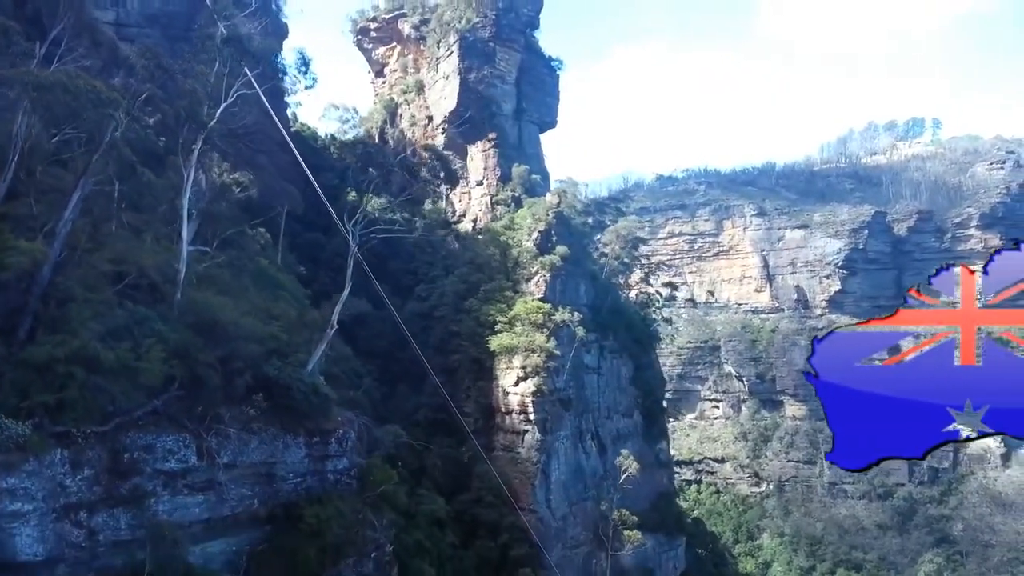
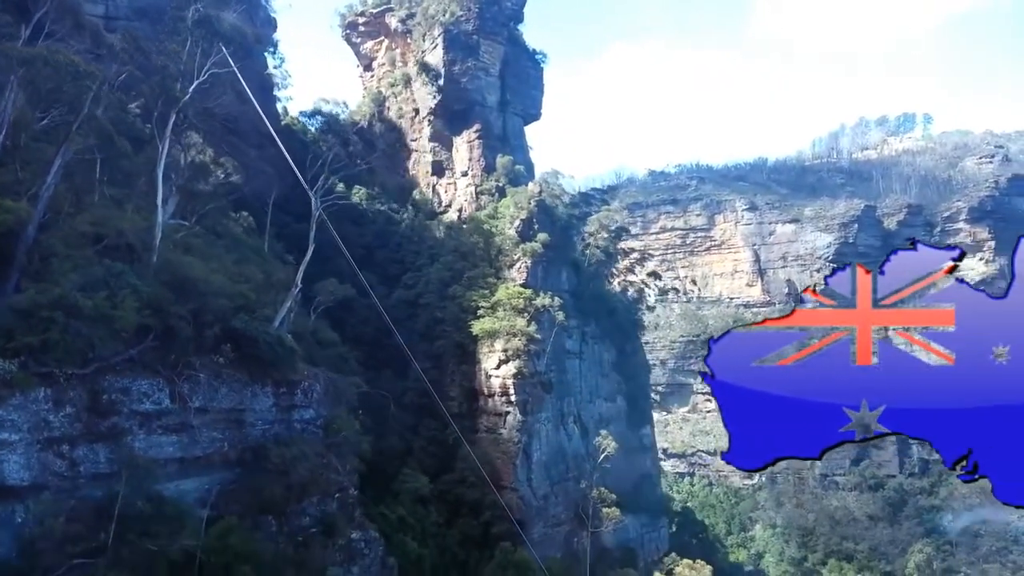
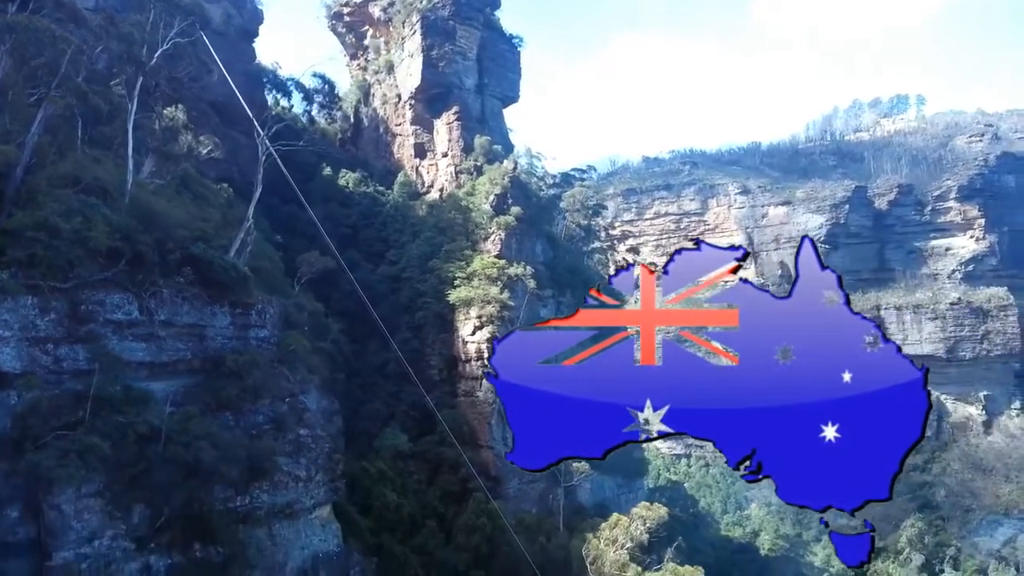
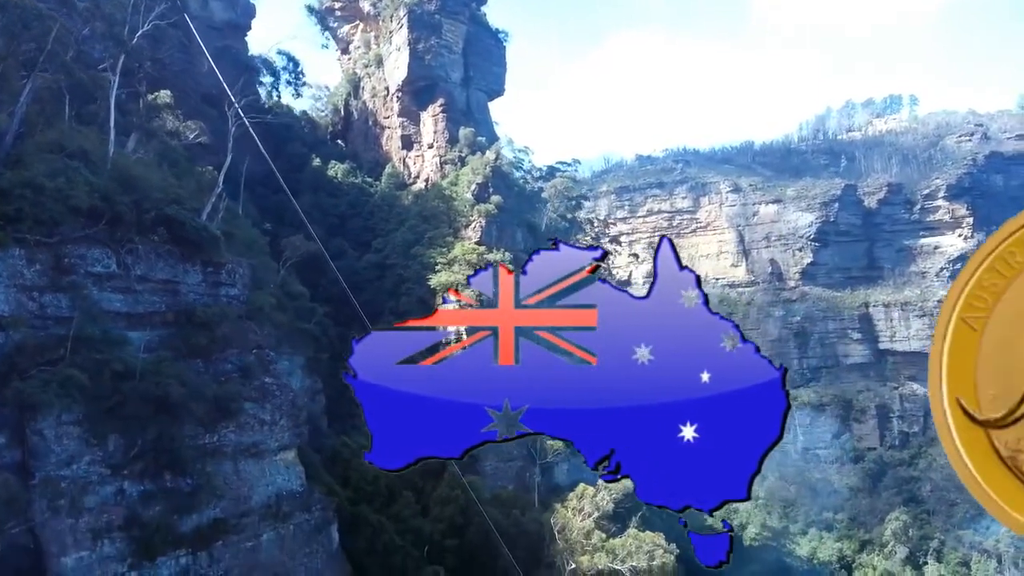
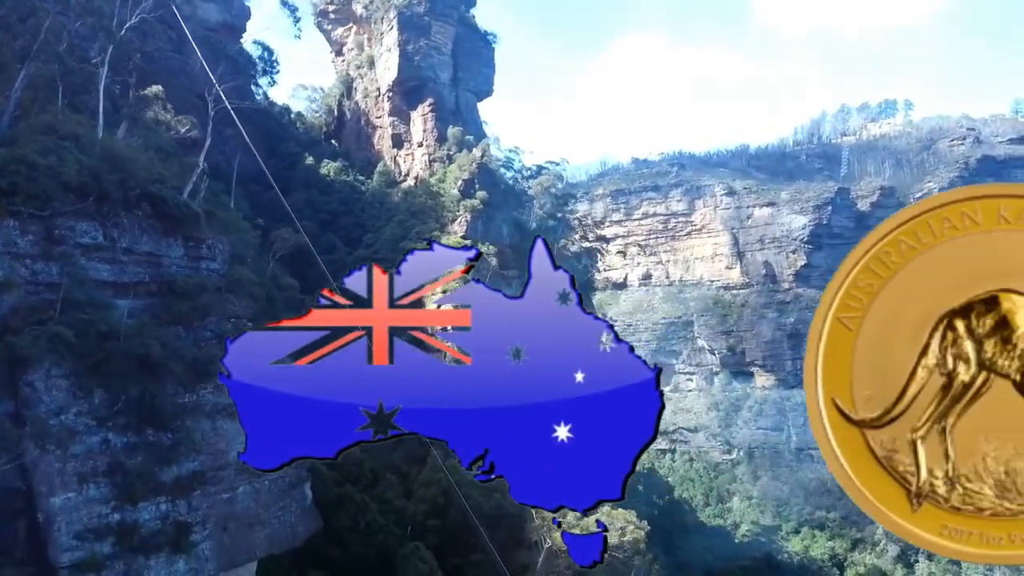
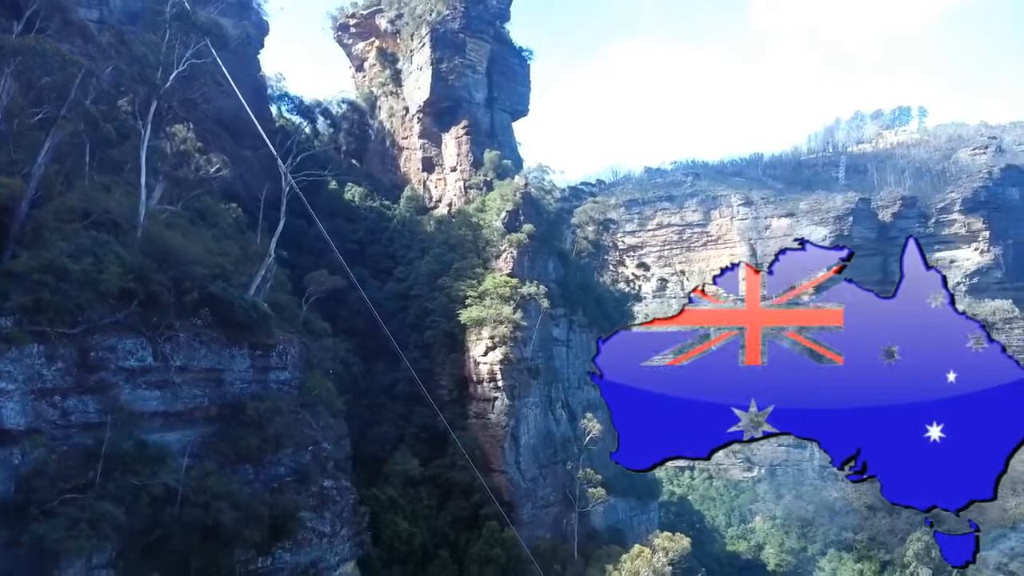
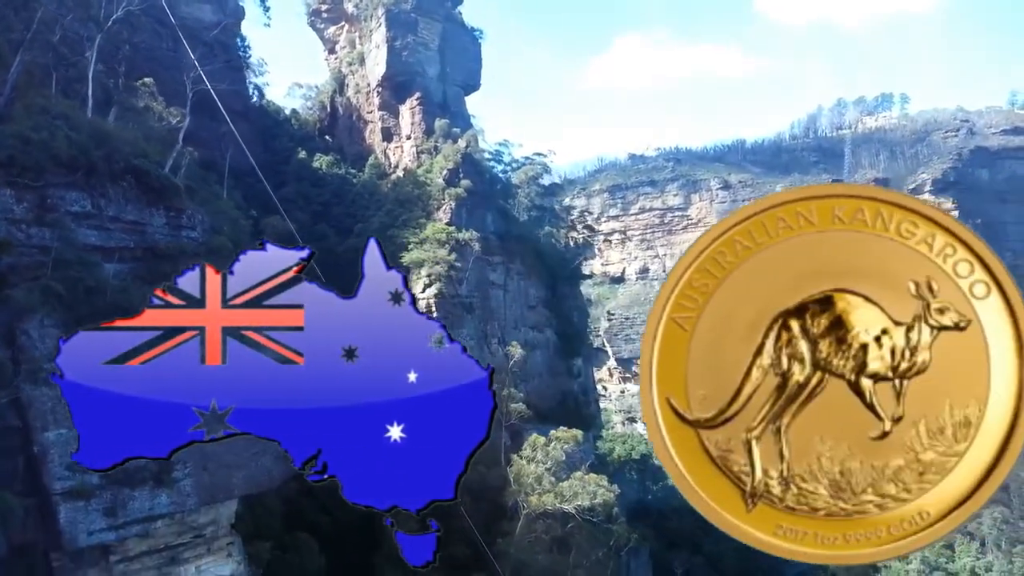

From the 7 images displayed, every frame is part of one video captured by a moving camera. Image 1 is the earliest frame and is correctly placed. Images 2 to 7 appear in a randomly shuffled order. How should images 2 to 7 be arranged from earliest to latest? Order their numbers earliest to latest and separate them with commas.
2, 6, 3, 4, 5, 7
